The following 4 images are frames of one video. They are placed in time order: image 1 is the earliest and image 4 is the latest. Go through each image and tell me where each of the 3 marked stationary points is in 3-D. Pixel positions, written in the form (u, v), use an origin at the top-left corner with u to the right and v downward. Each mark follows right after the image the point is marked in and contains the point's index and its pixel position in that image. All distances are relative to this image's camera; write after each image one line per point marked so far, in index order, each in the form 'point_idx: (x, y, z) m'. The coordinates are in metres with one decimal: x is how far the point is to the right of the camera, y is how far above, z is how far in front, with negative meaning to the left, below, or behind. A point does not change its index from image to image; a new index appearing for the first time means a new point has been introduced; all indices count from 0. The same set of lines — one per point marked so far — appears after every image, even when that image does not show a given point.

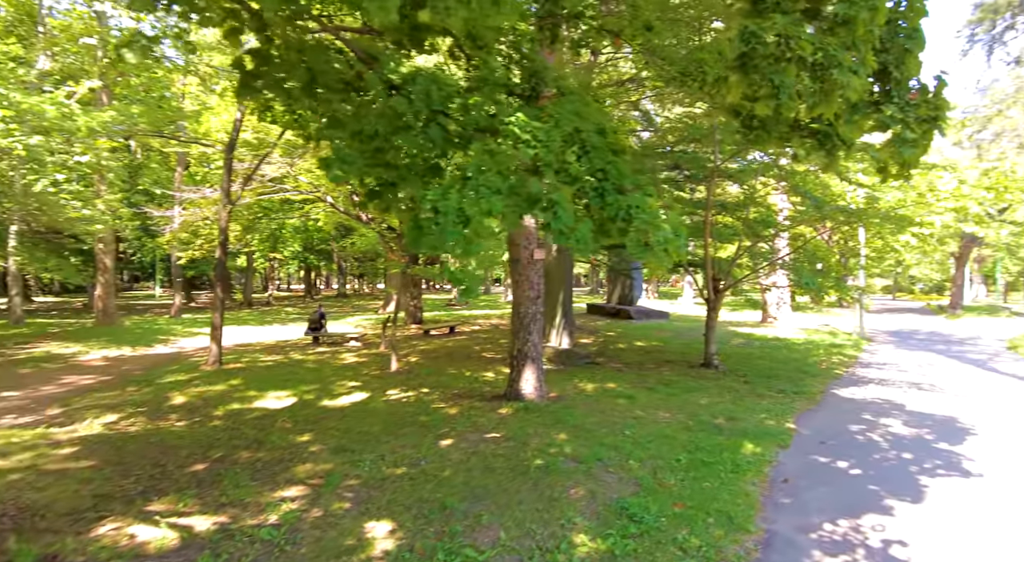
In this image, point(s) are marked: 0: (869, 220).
0: (+5.9, +1.0, +10.0) m
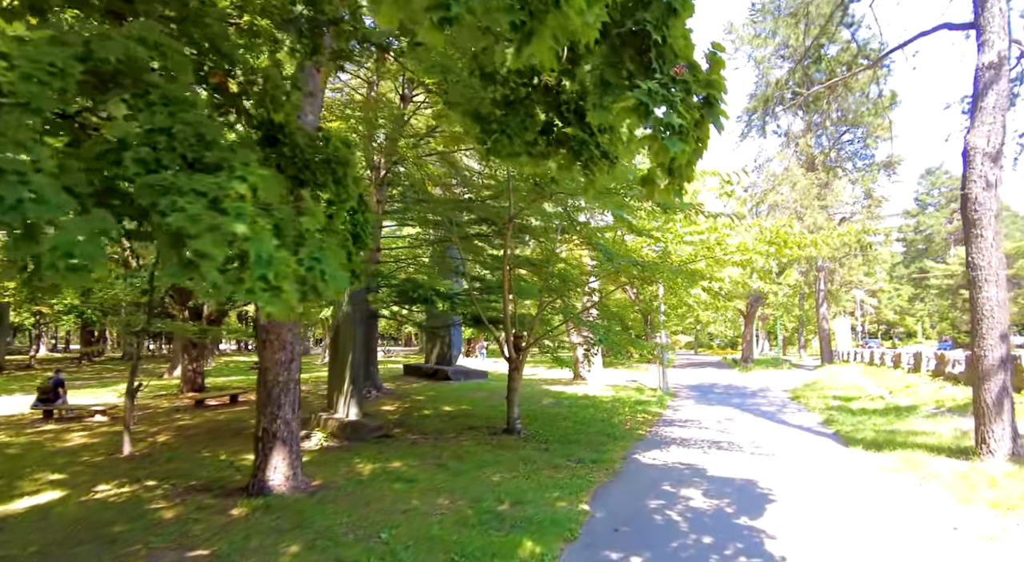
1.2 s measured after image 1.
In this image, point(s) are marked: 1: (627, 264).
0: (+2.4, +0.1, +9.7) m
1: (+1.8, +0.3, +9.4) m
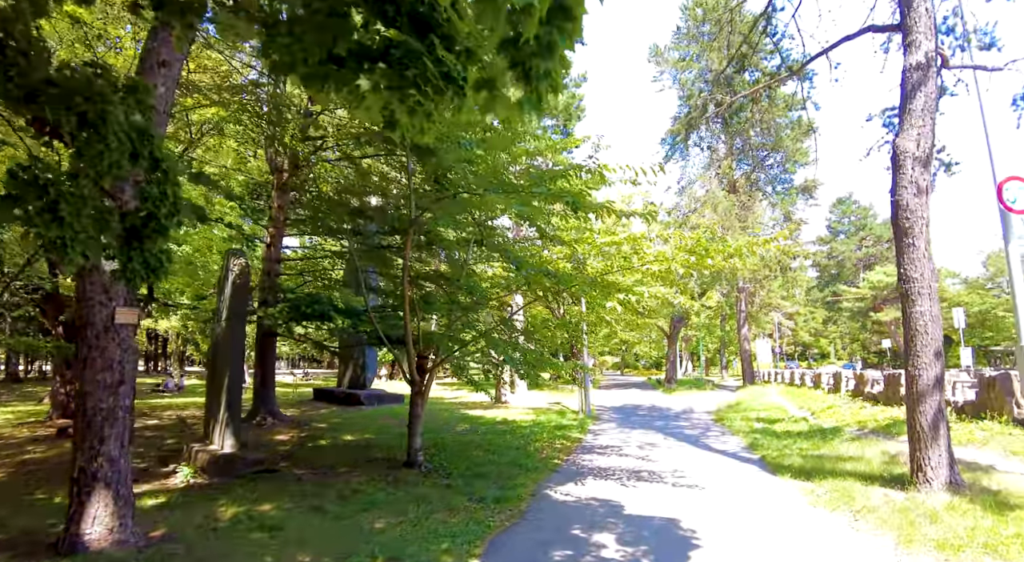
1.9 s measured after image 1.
0: (+1.0, -0.1, +8.9) m
1: (+0.4, +0.1, +8.5) m
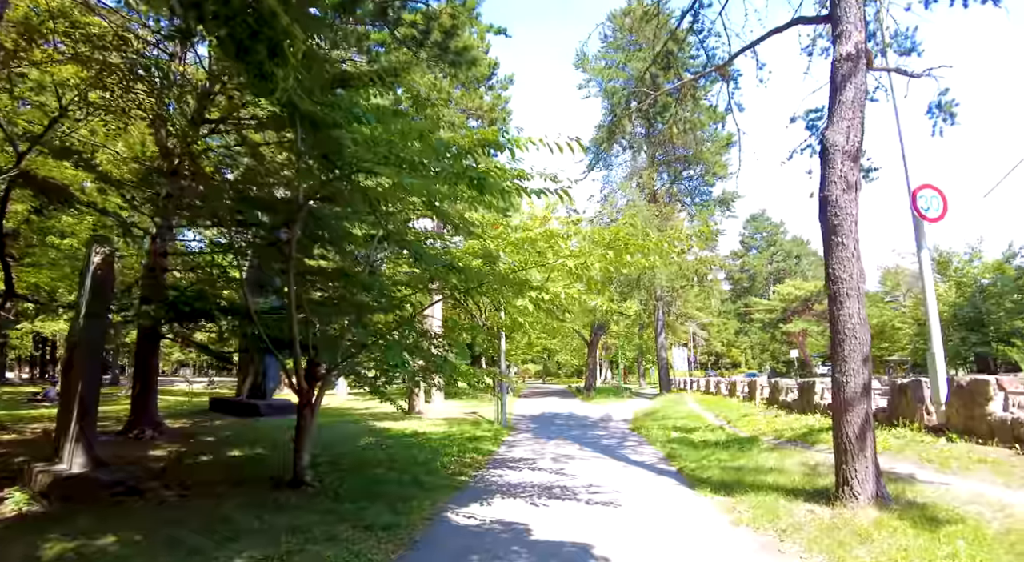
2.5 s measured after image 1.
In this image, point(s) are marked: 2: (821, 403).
0: (-0.3, -0.1, +8.1) m
1: (-0.8, +0.1, +7.7) m
2: (+5.8, -2.3, +11.2) m
